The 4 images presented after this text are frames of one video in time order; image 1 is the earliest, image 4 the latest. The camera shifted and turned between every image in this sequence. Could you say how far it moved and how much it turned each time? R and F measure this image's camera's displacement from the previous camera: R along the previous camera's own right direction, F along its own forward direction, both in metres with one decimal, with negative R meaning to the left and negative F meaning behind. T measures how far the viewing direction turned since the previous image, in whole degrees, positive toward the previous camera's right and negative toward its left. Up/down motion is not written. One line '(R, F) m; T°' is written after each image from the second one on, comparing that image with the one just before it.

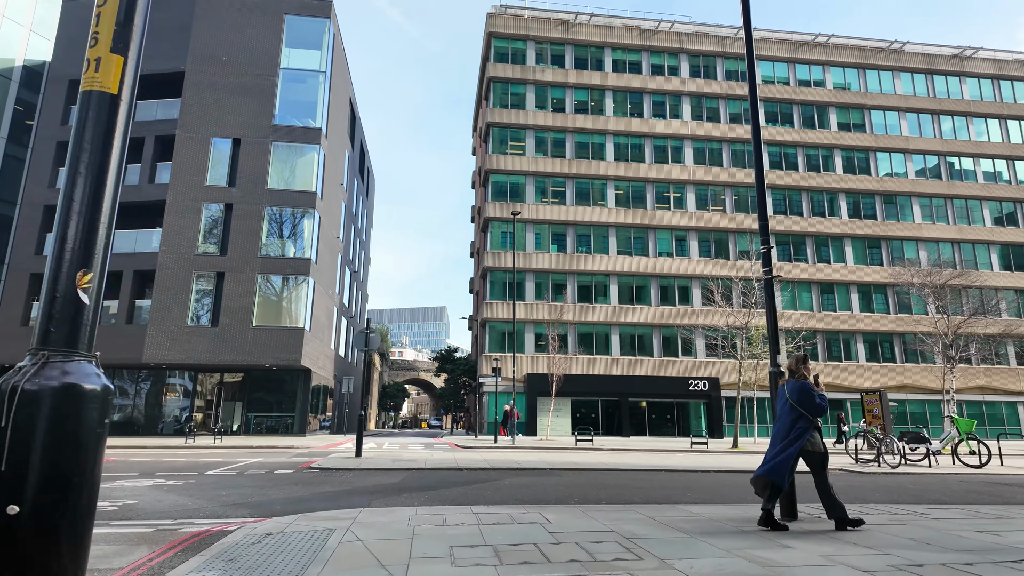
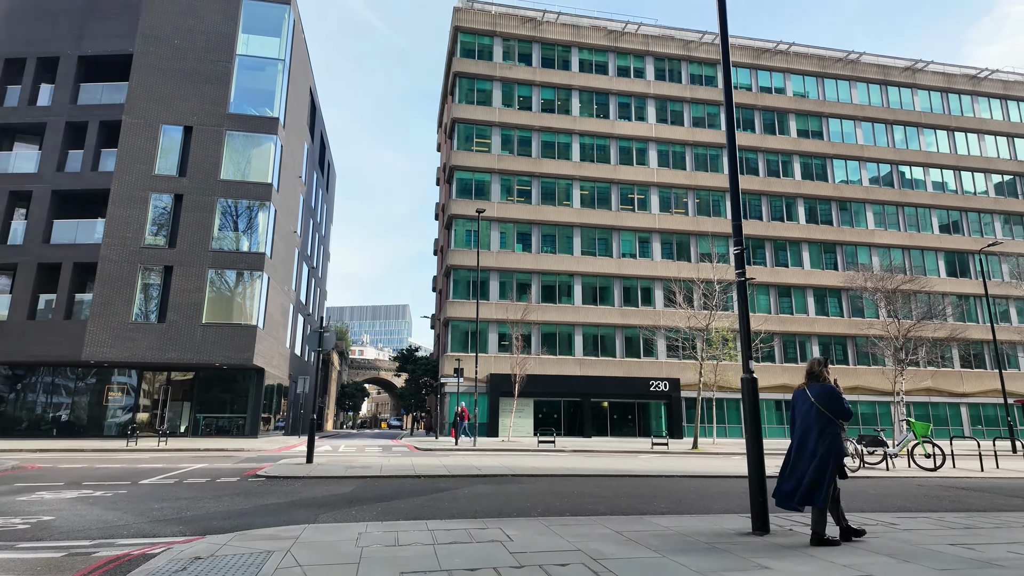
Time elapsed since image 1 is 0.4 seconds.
(0.0, +0.7) m; +4°
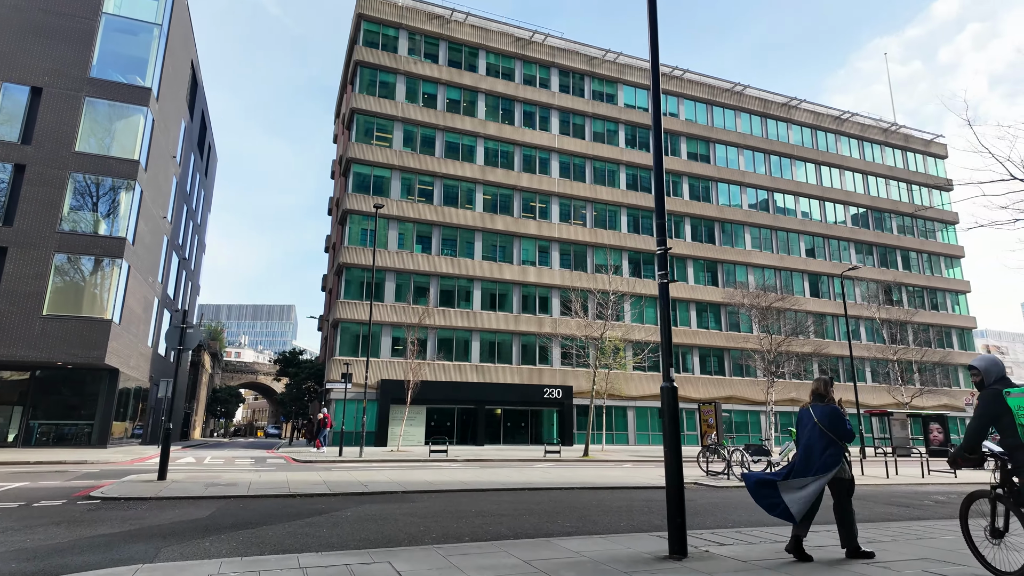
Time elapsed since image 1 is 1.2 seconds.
(-0.1, +1.3) m; +10°
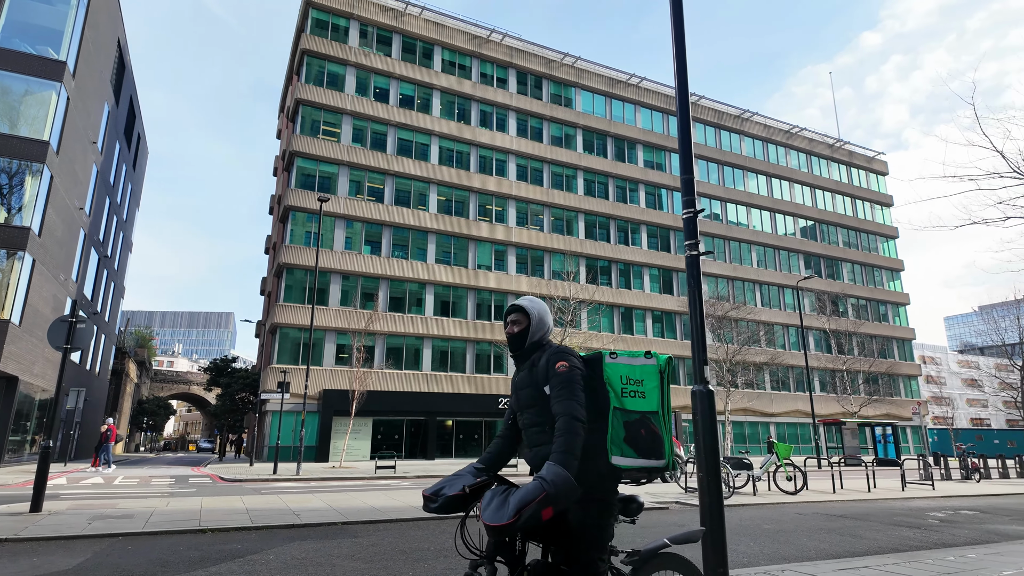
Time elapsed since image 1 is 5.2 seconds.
(-0.4, +2.5) m; +5°
